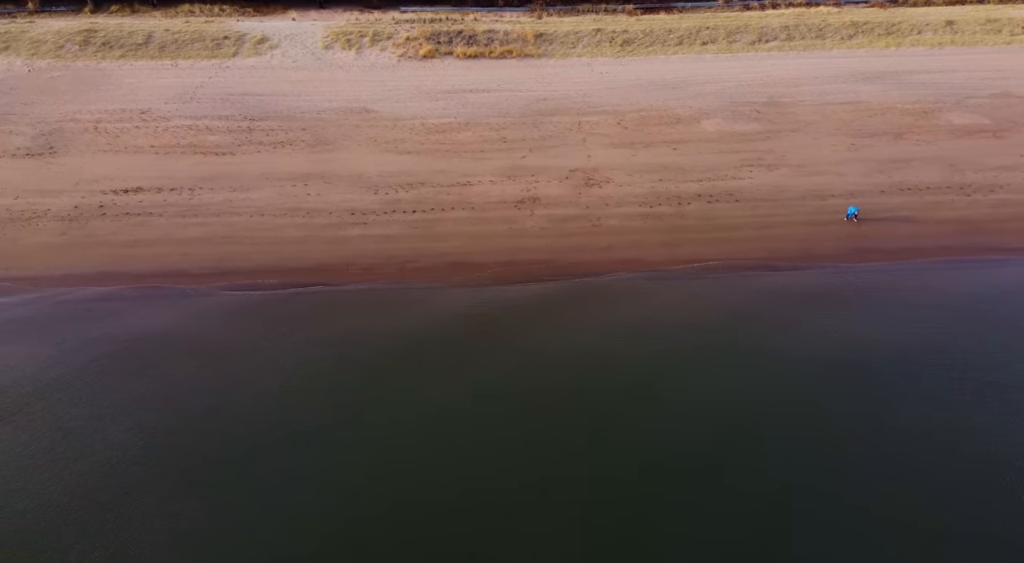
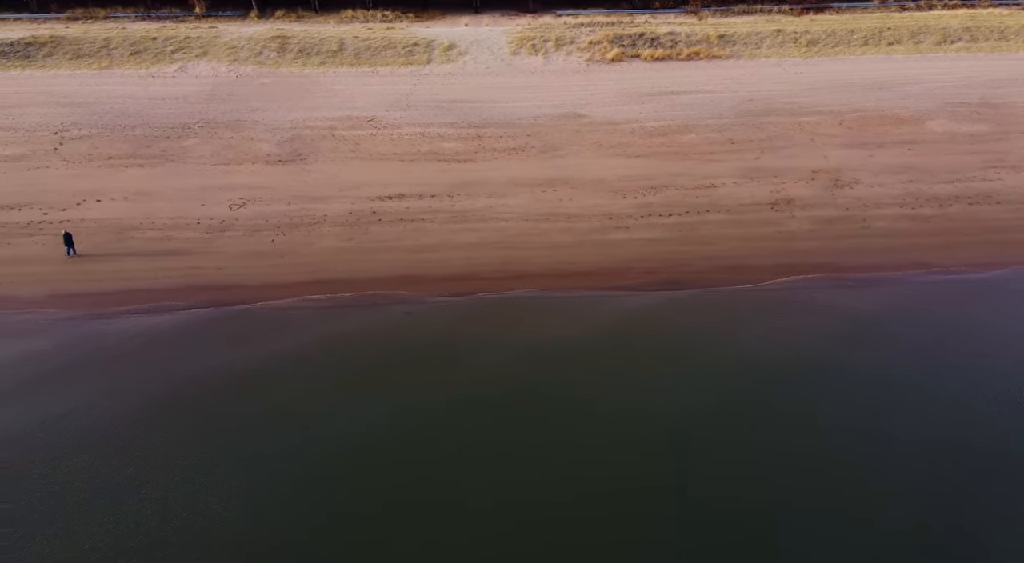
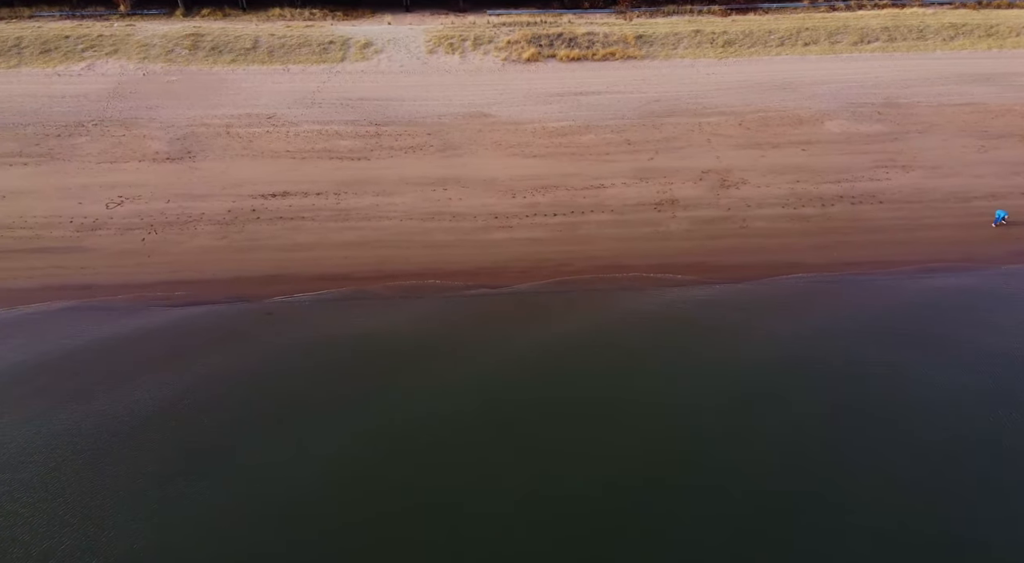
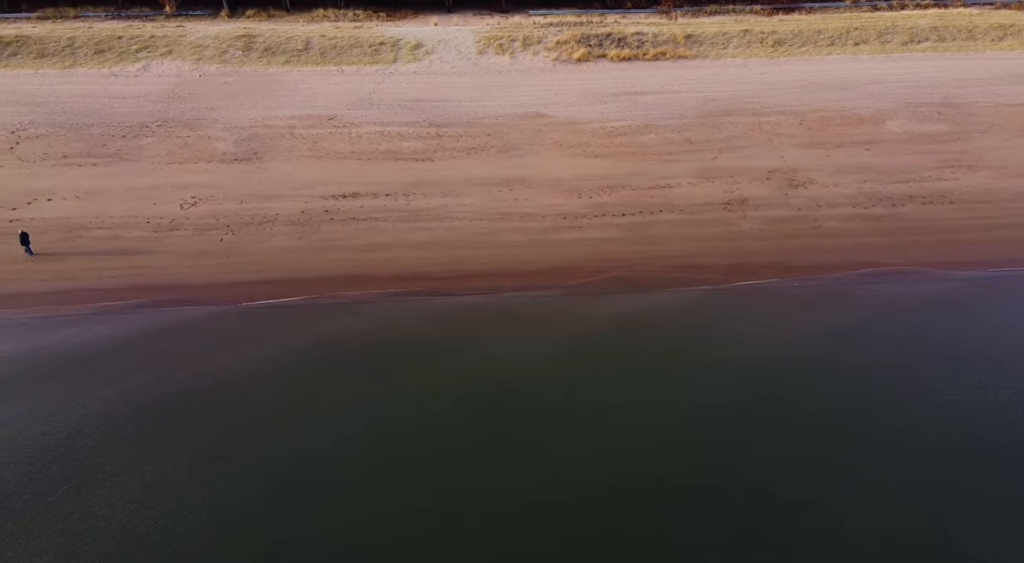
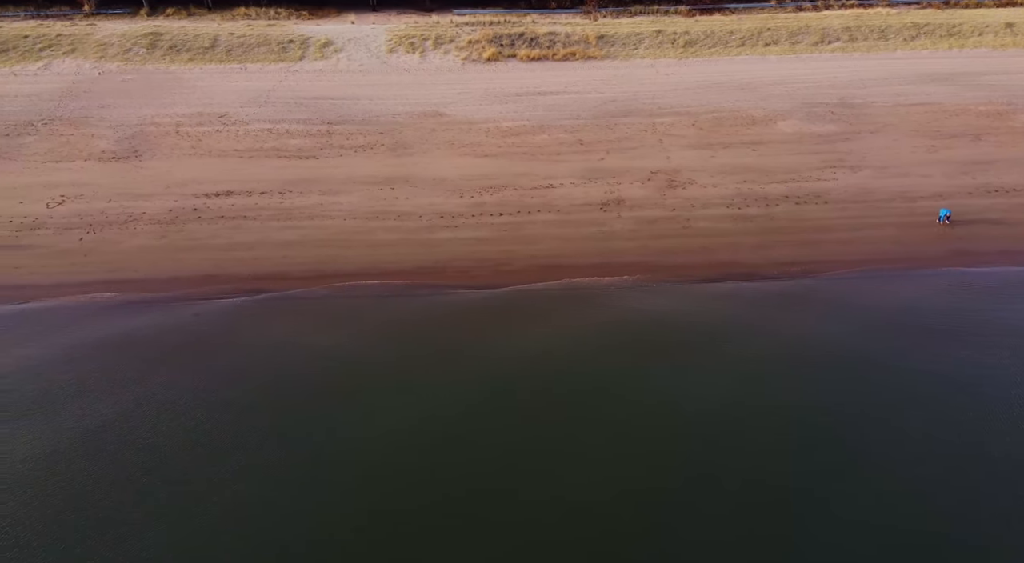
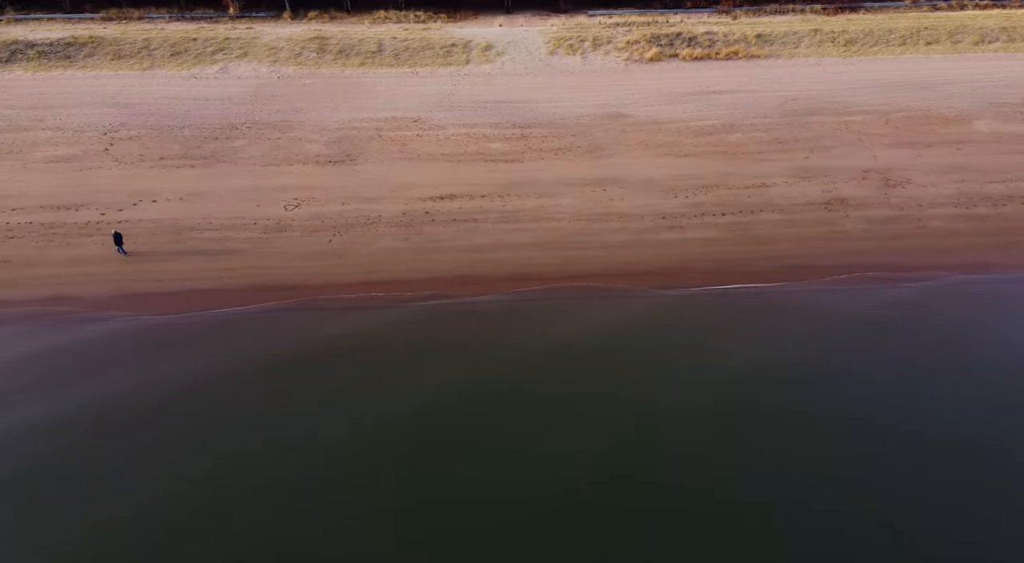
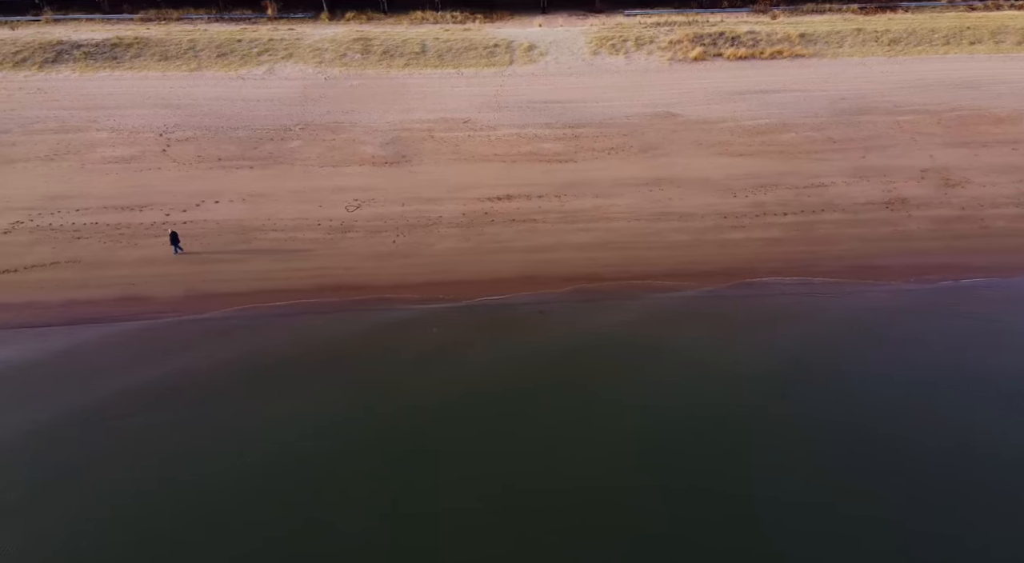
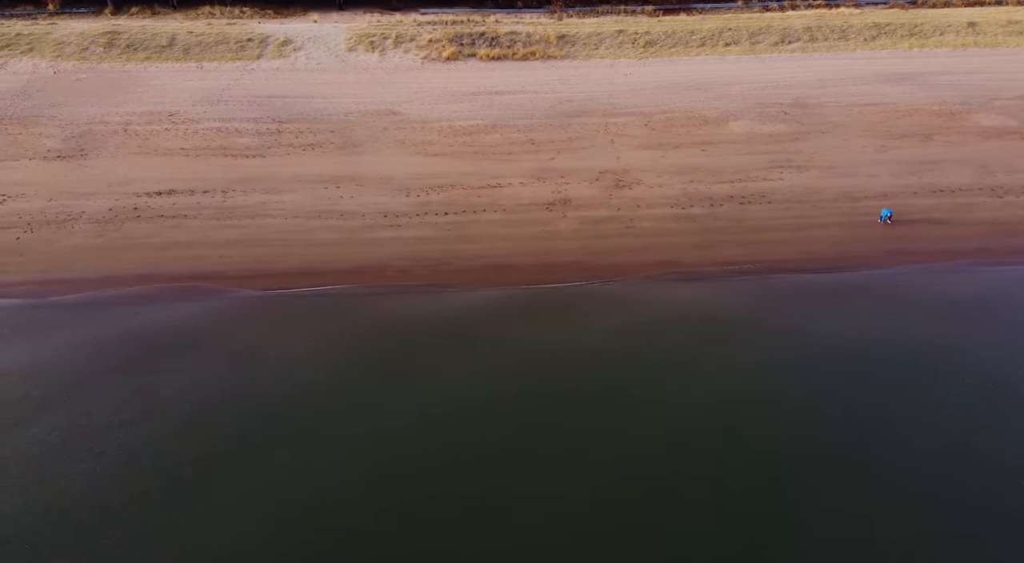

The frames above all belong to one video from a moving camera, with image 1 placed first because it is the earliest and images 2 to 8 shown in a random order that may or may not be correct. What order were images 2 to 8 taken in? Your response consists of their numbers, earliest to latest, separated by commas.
8, 5, 3, 4, 2, 6, 7
